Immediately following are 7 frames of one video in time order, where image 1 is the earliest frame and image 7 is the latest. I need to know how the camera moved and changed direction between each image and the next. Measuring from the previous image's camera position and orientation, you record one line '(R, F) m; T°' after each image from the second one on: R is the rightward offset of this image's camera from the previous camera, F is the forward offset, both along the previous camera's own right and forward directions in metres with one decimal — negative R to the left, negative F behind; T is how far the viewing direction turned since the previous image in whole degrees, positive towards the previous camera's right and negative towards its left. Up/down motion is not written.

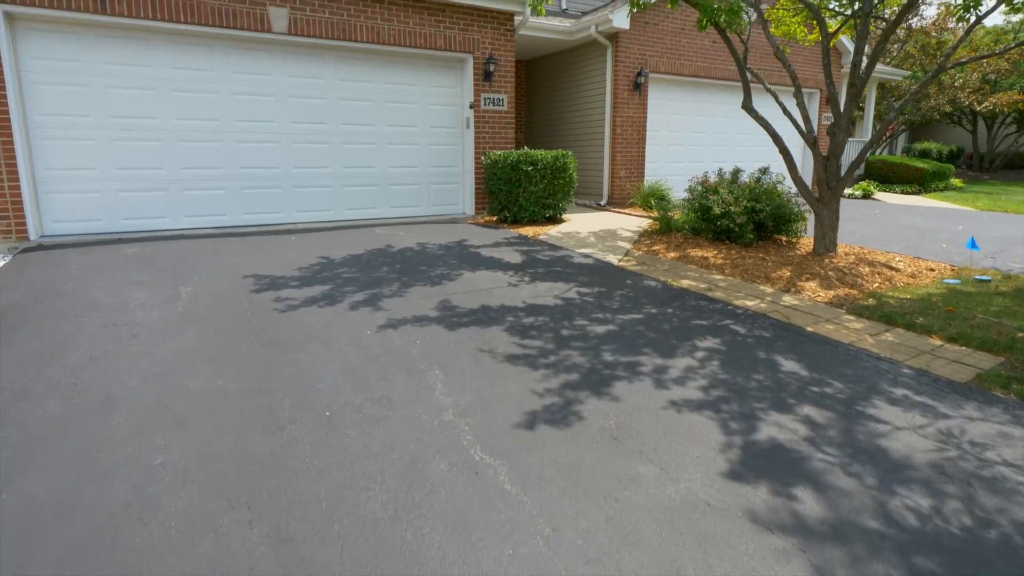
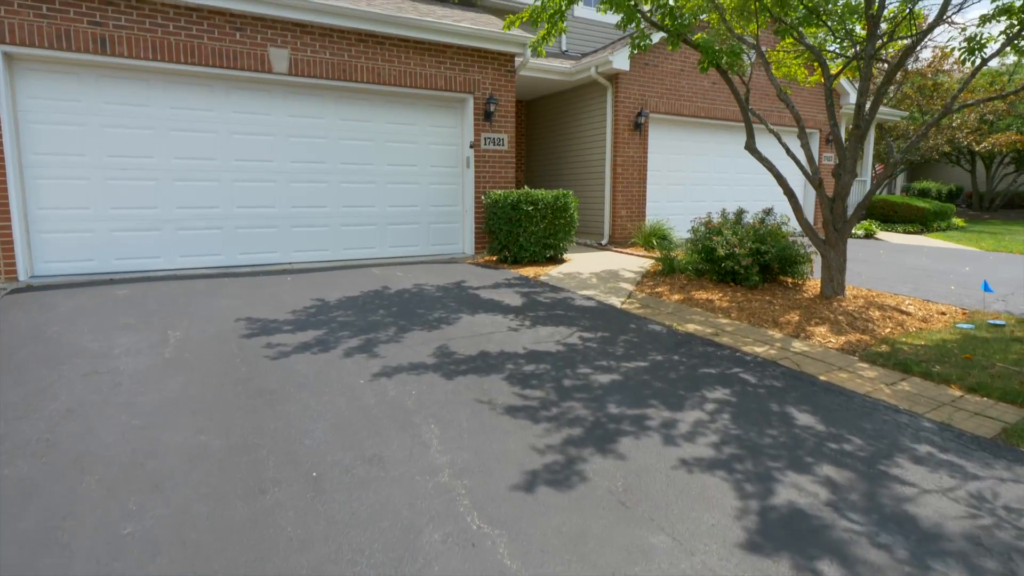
(0.0, +0.1) m; 0°
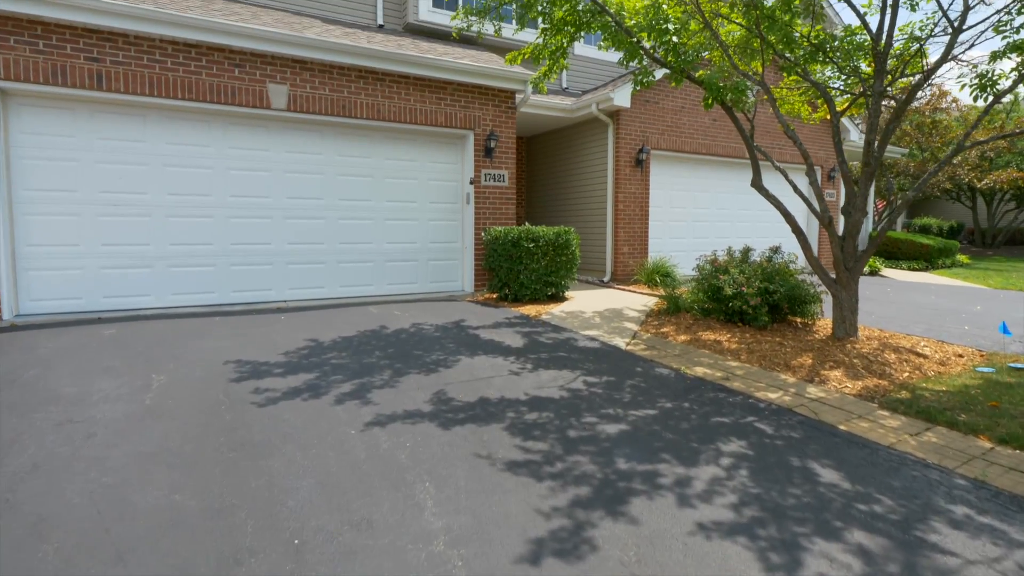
(0.0, +0.2) m; 0°
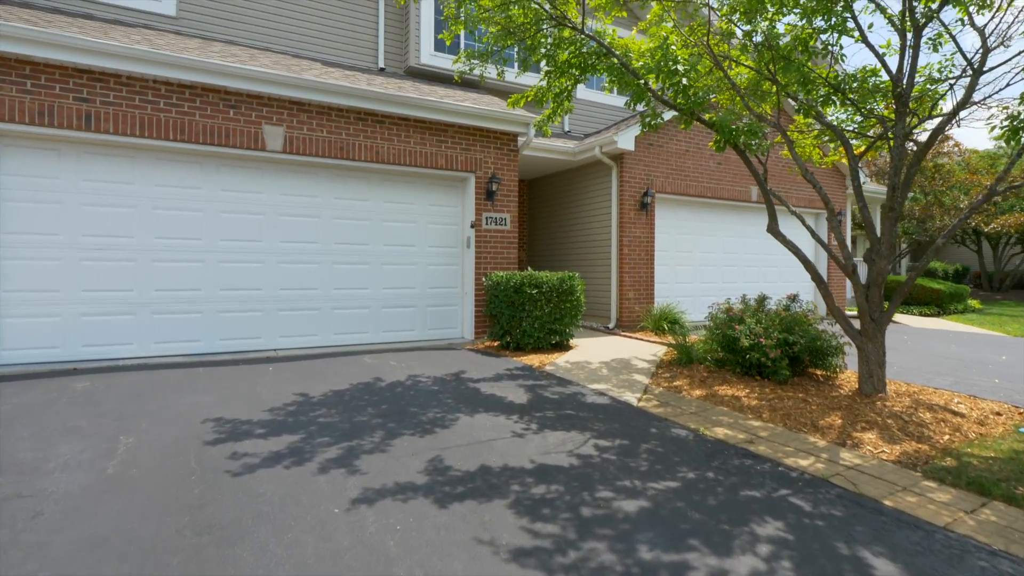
(0.0, +0.4) m; 0°
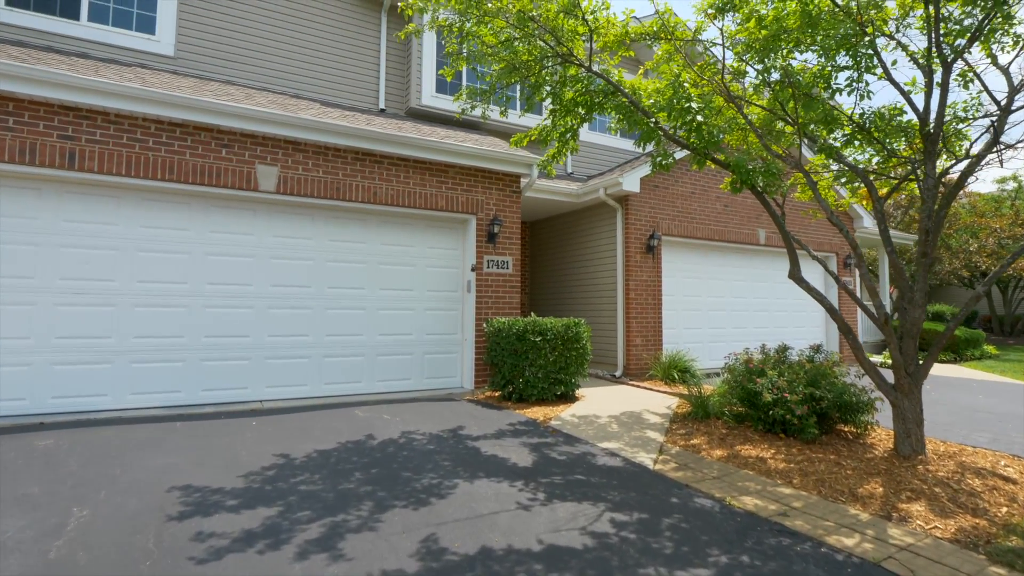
(0.0, +0.4) m; 0°
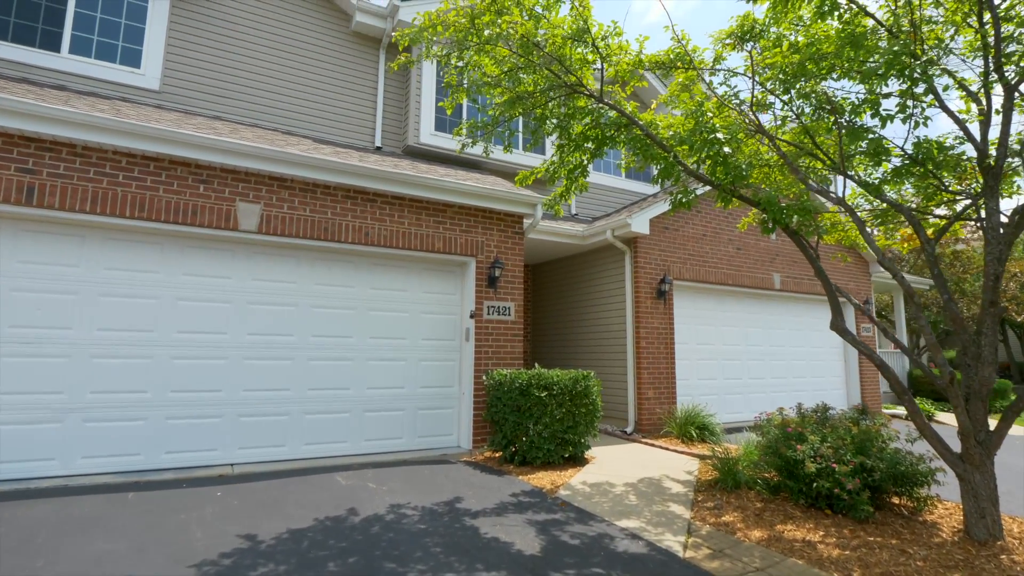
(0.0, +0.6) m; 0°
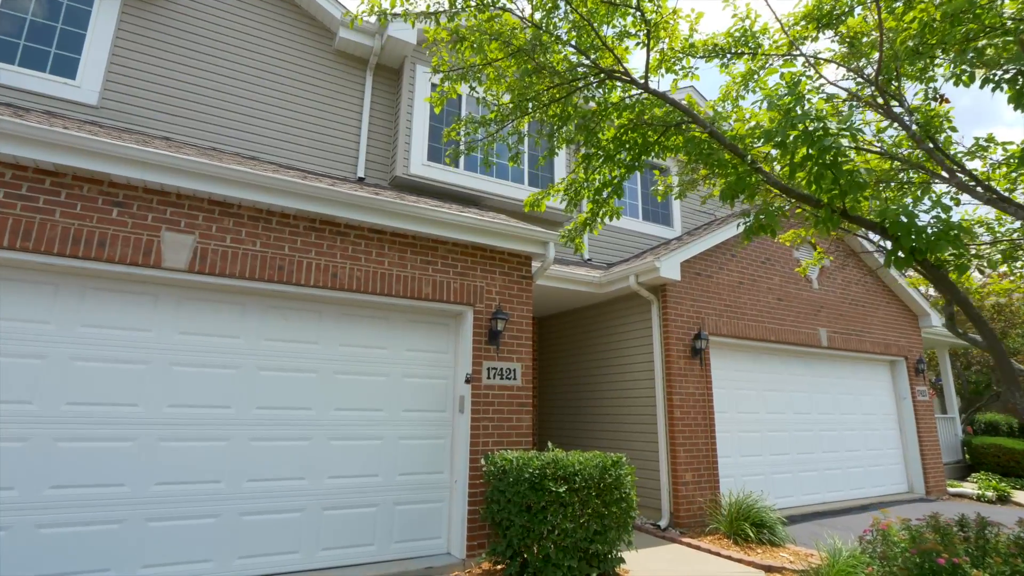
(-0.1, +1.5) m; 0°
